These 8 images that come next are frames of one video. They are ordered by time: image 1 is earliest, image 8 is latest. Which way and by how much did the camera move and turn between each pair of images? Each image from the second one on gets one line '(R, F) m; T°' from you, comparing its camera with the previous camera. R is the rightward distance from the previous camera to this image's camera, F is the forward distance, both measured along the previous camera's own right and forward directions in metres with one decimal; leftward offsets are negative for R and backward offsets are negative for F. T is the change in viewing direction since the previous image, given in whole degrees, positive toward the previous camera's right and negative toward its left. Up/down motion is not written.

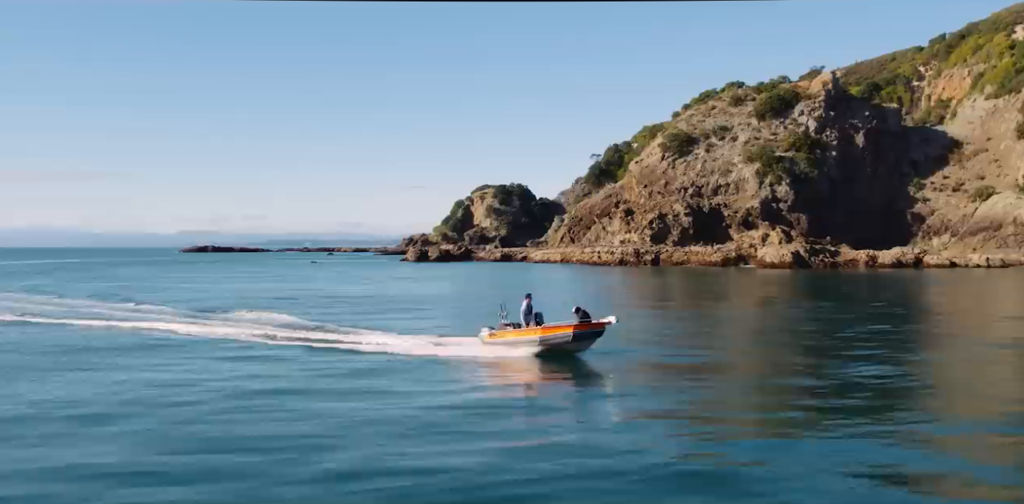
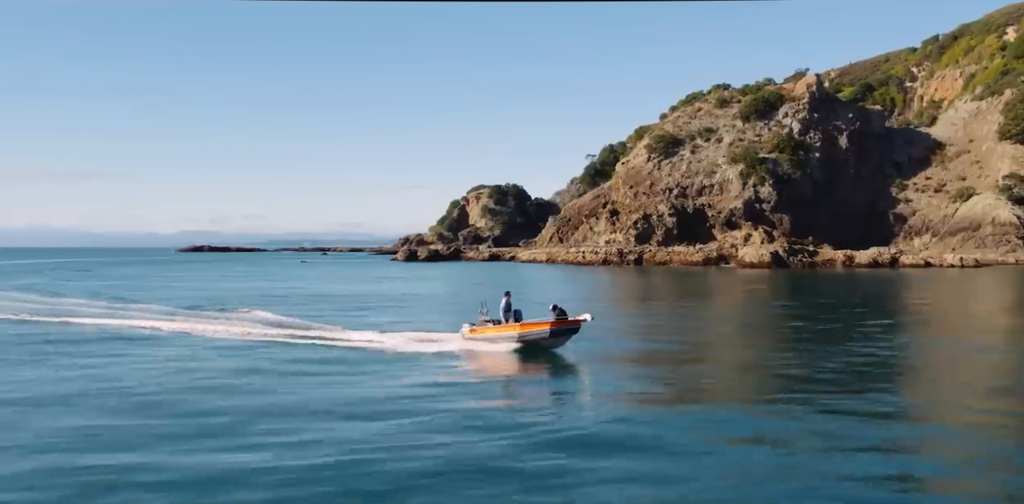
(+0.9, -0.8) m; 0°
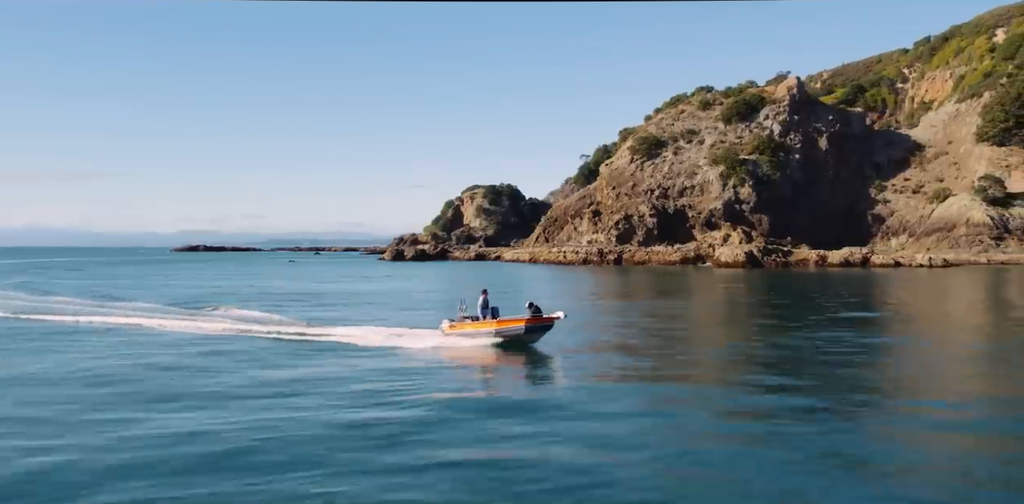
(+1.1, -1.0) m; 0°
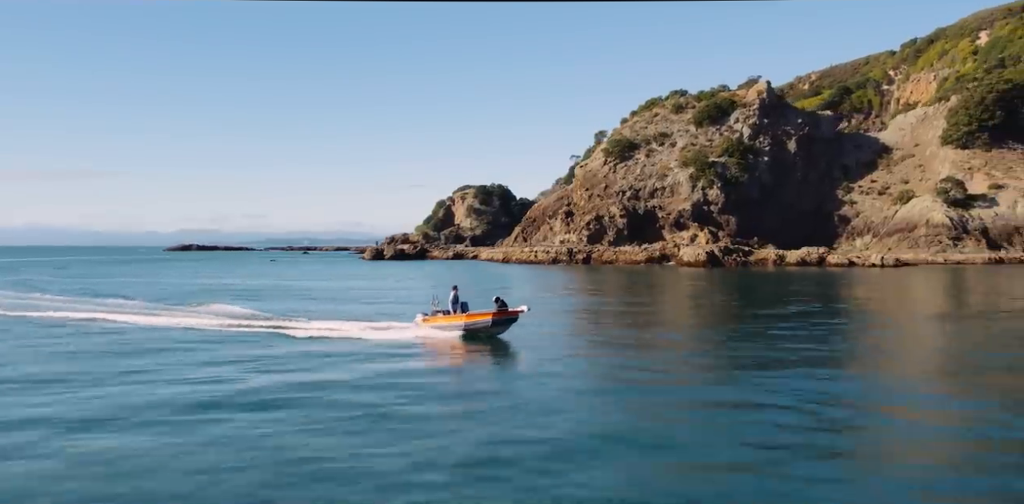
(+1.7, -1.6) m; 0°
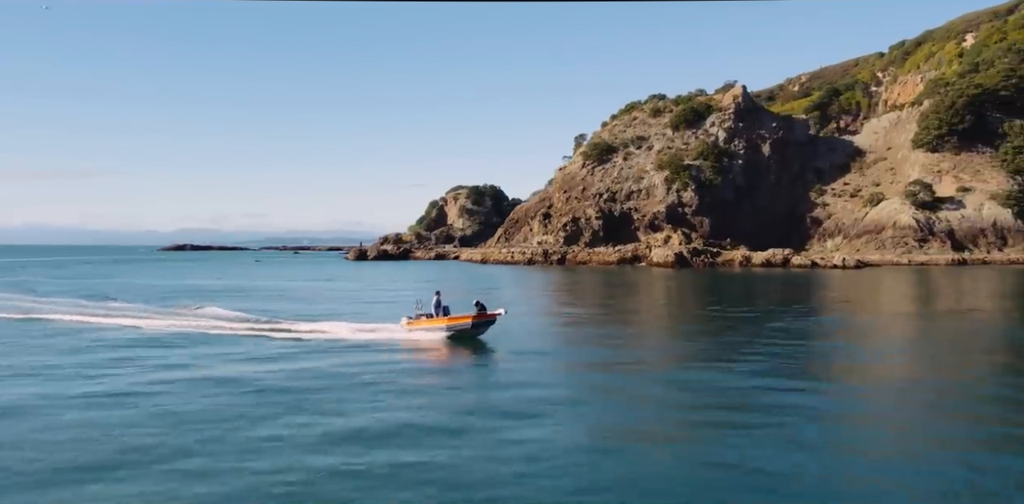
(+1.5, -1.4) m; 0°
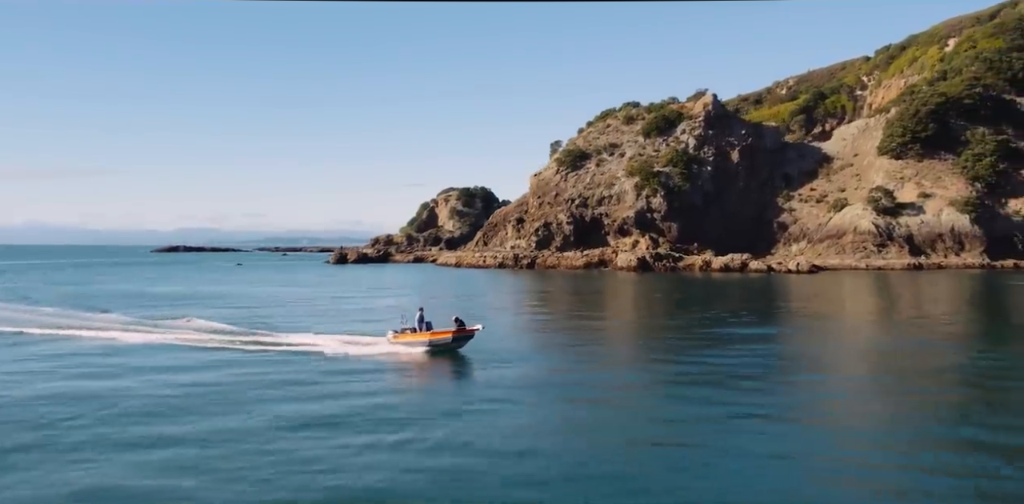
(+1.8, -1.9) m; 0°
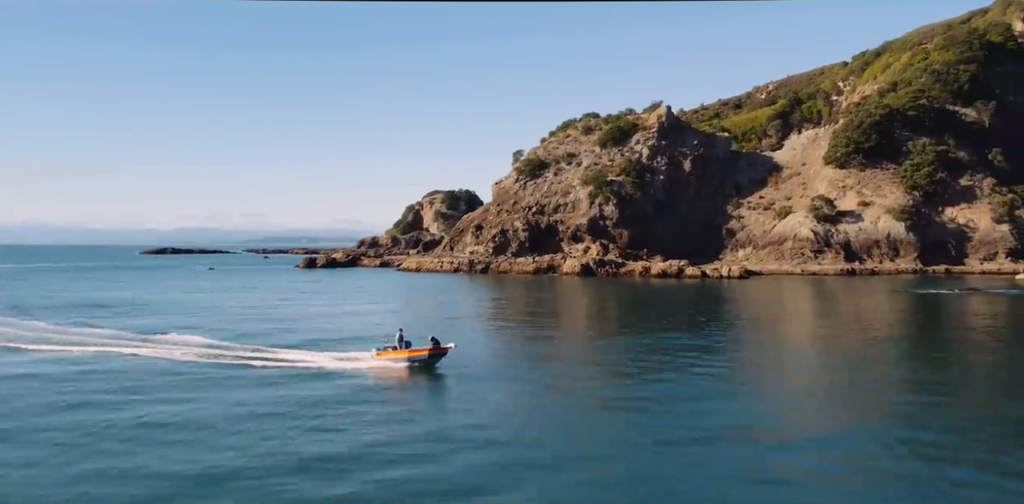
(+3.1, -3.1) m; 0°
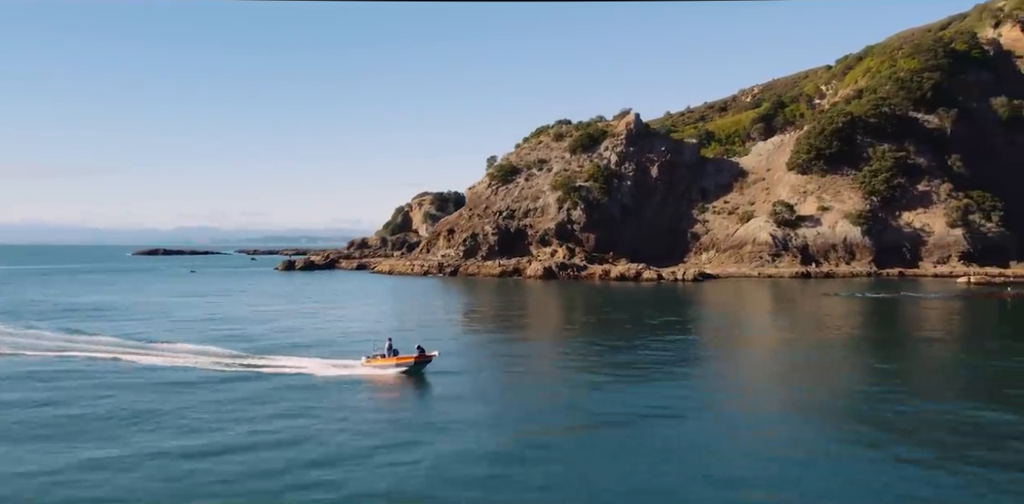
(+2.3, -2.2) m; 0°
